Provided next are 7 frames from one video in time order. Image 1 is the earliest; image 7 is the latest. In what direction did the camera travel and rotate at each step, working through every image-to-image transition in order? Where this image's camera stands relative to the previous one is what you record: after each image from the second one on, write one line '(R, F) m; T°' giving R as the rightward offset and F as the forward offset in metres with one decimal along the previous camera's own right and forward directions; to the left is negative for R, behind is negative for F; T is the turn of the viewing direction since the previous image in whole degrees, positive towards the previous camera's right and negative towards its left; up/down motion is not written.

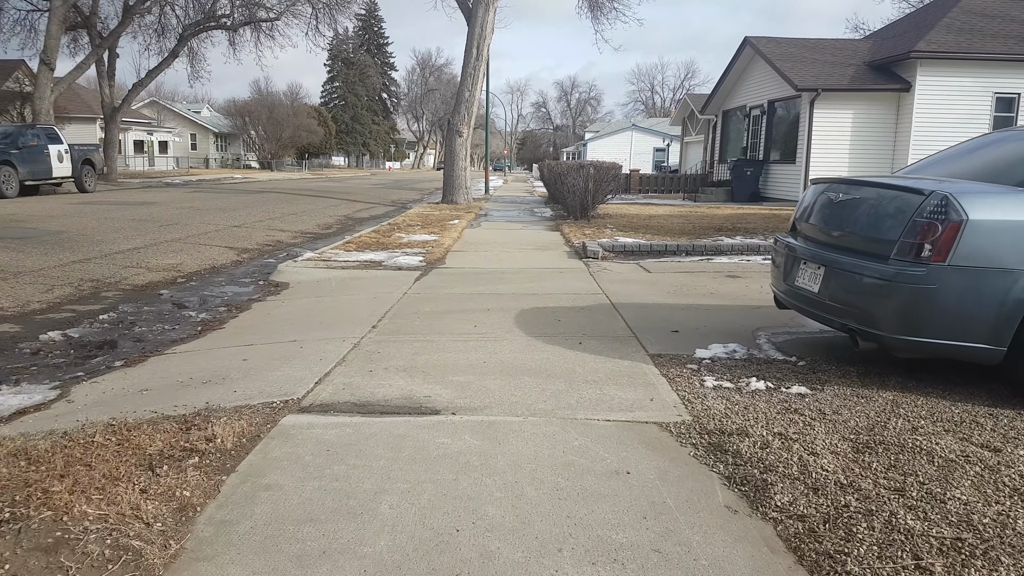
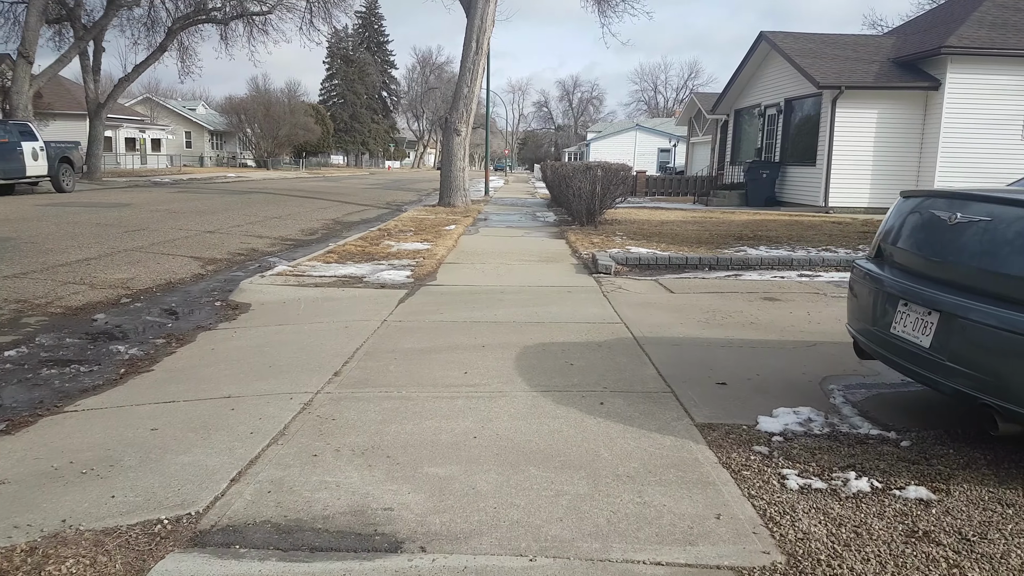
(0.0, +1.3) m; 0°
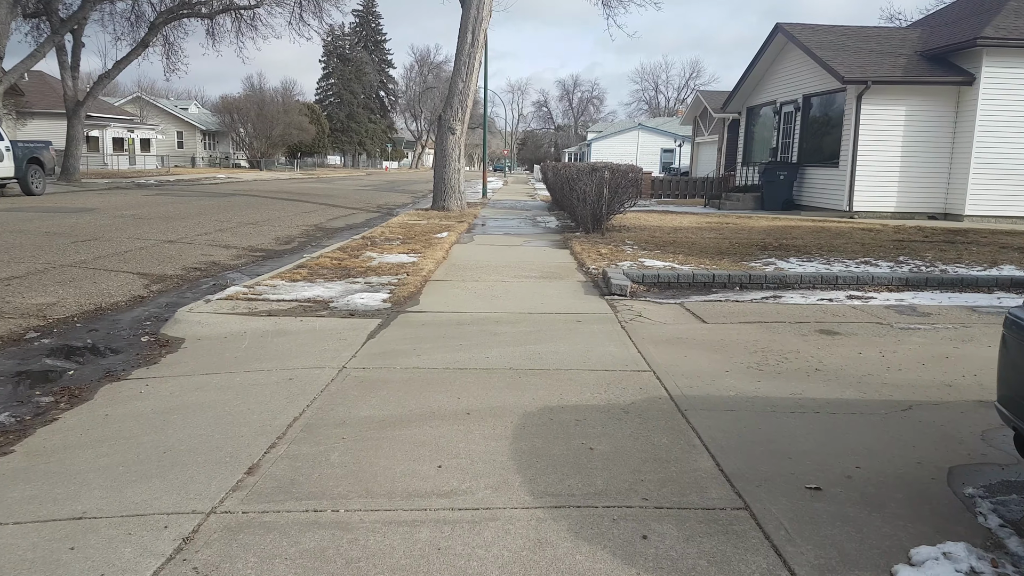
(0.0, +1.4) m; 0°
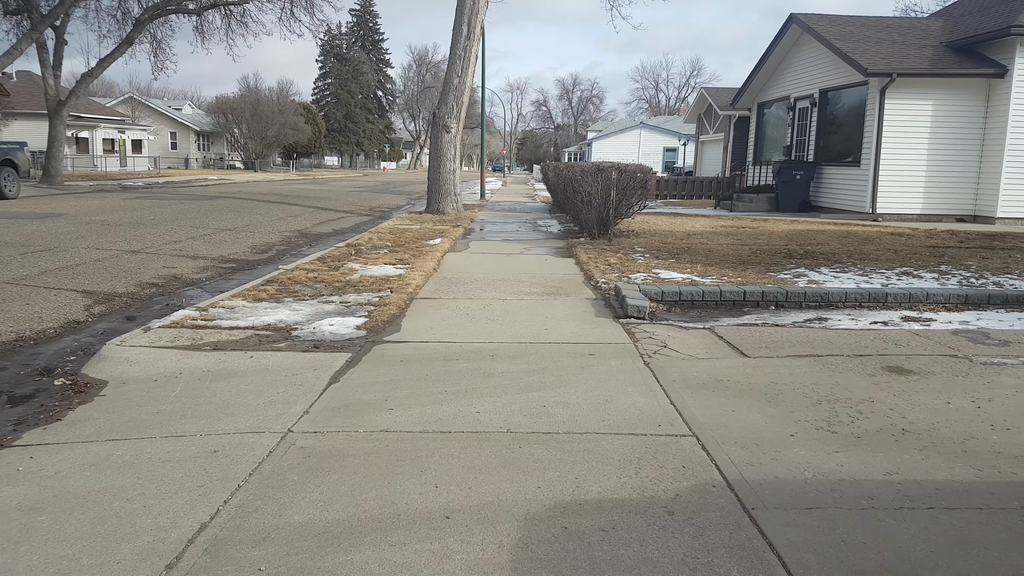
(0.0, +1.1) m; 0°
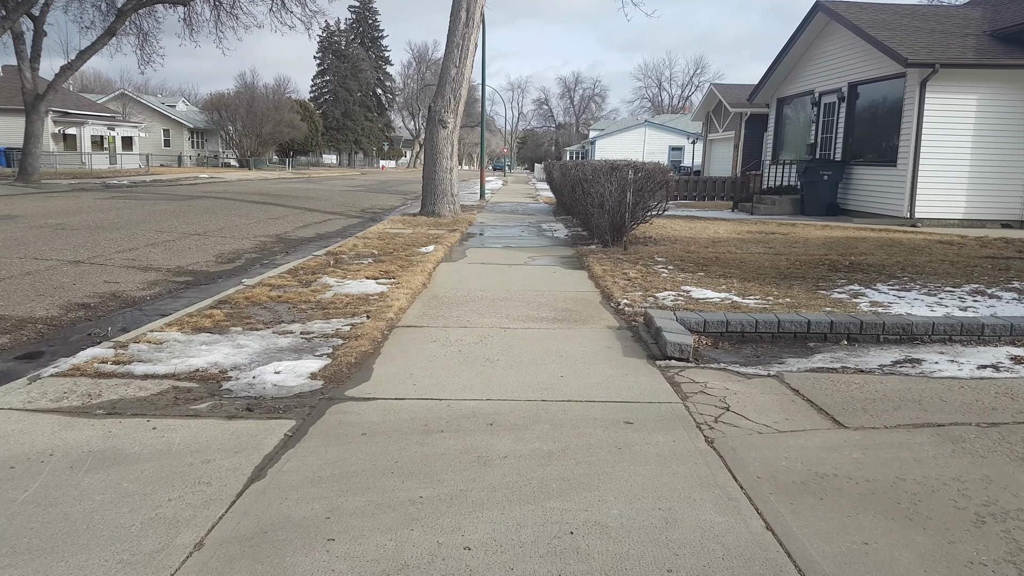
(0.0, +1.5) m; 0°
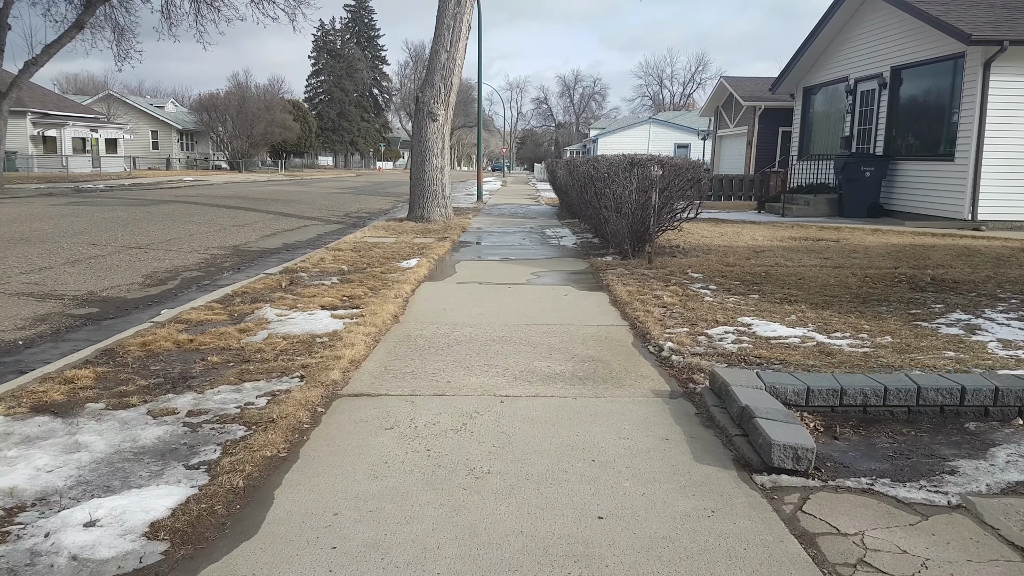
(0.0, +2.0) m; 0°
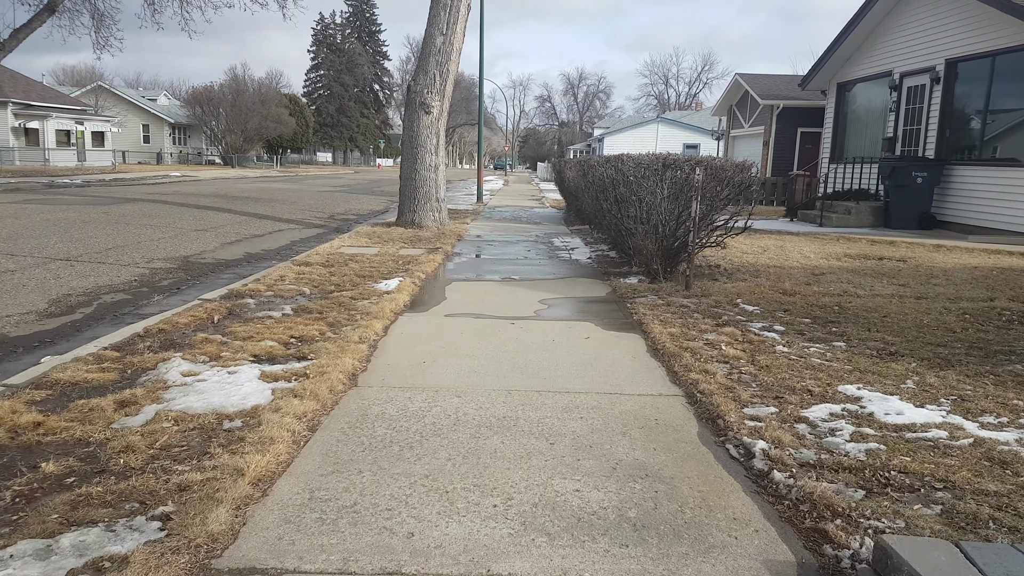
(0.0, +1.8) m; 0°
